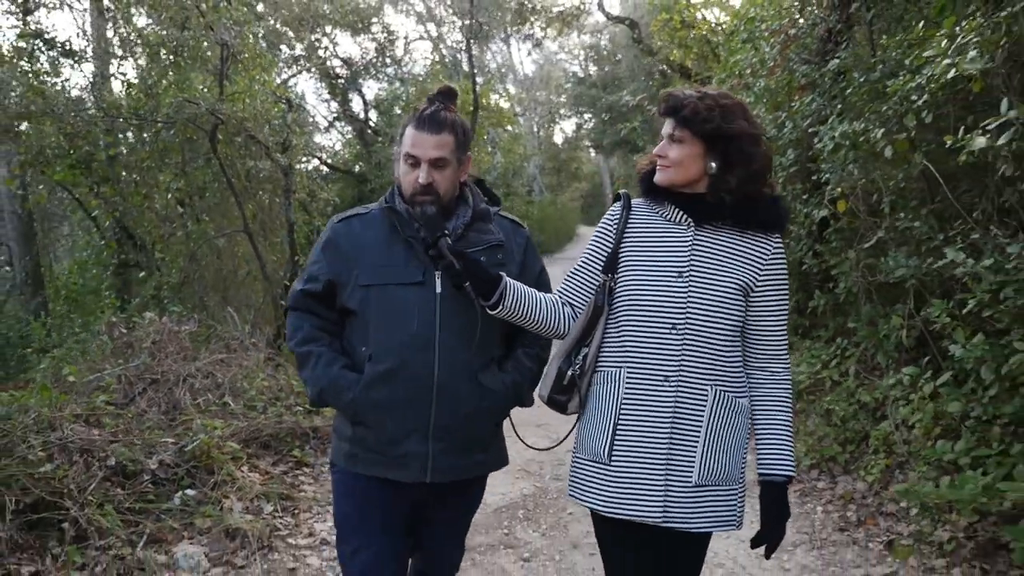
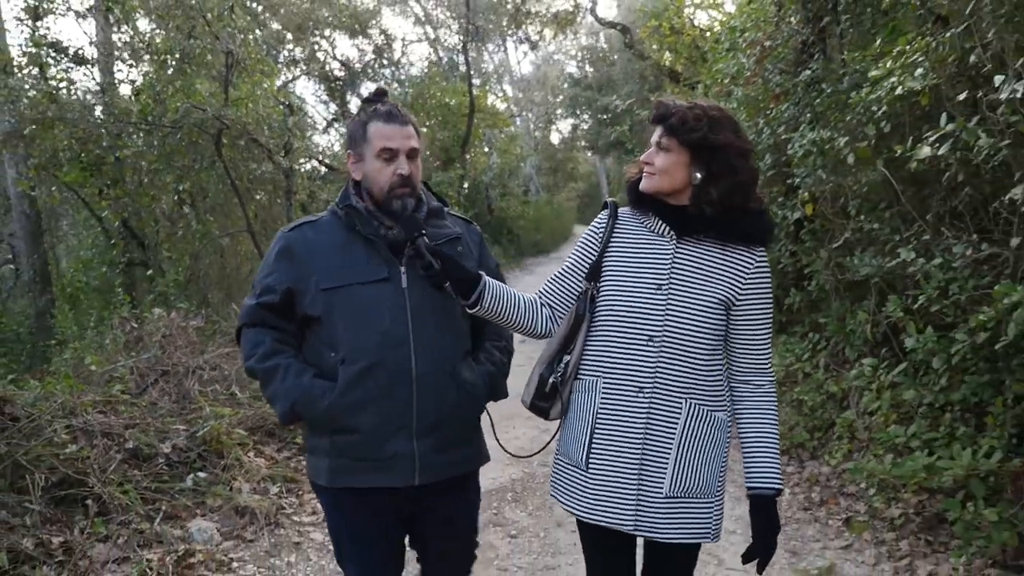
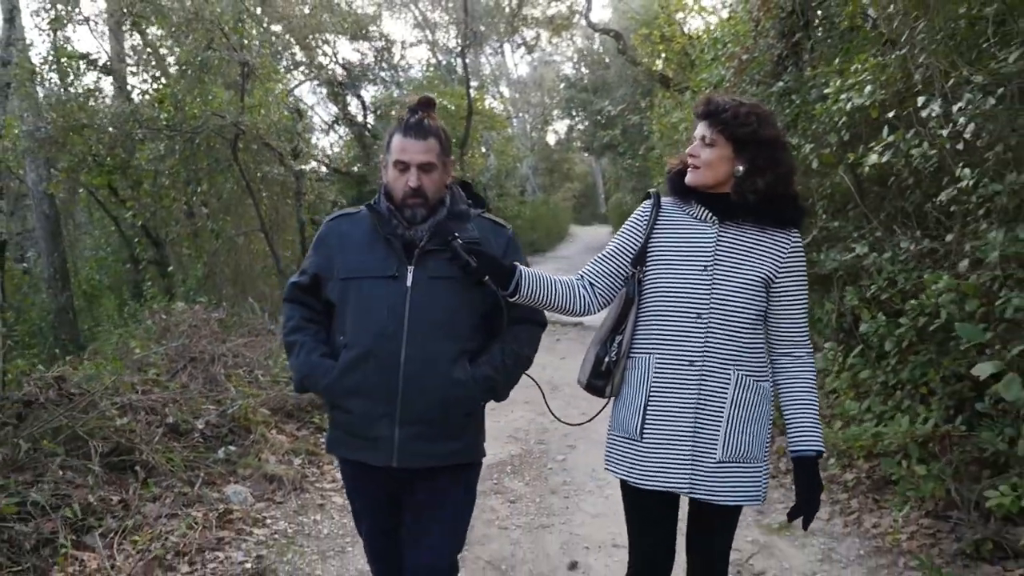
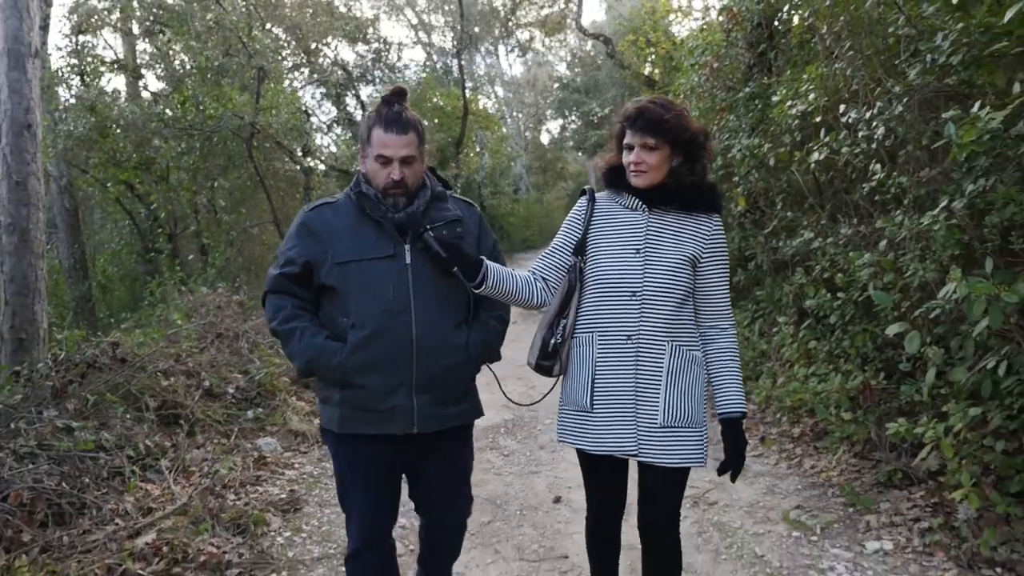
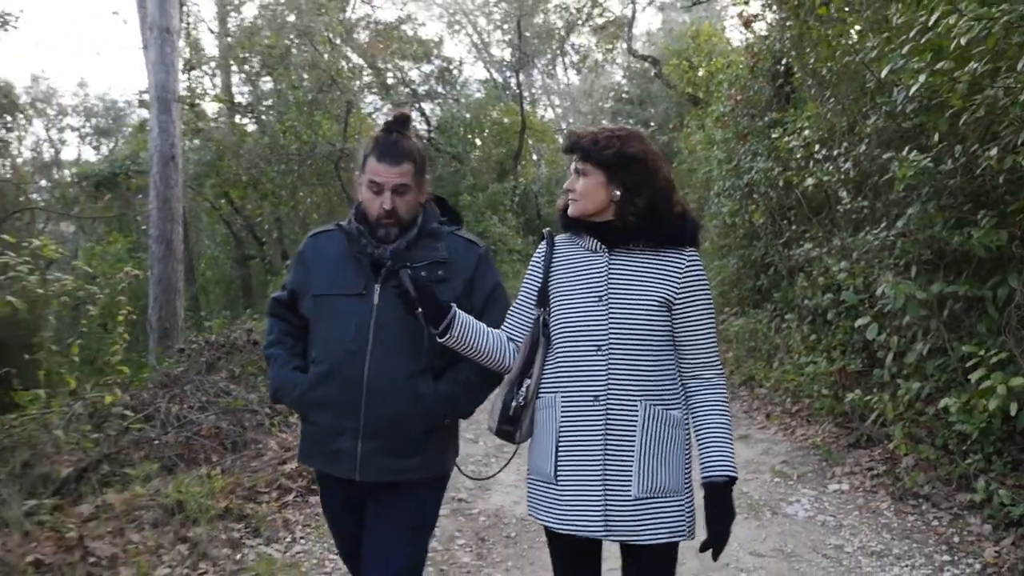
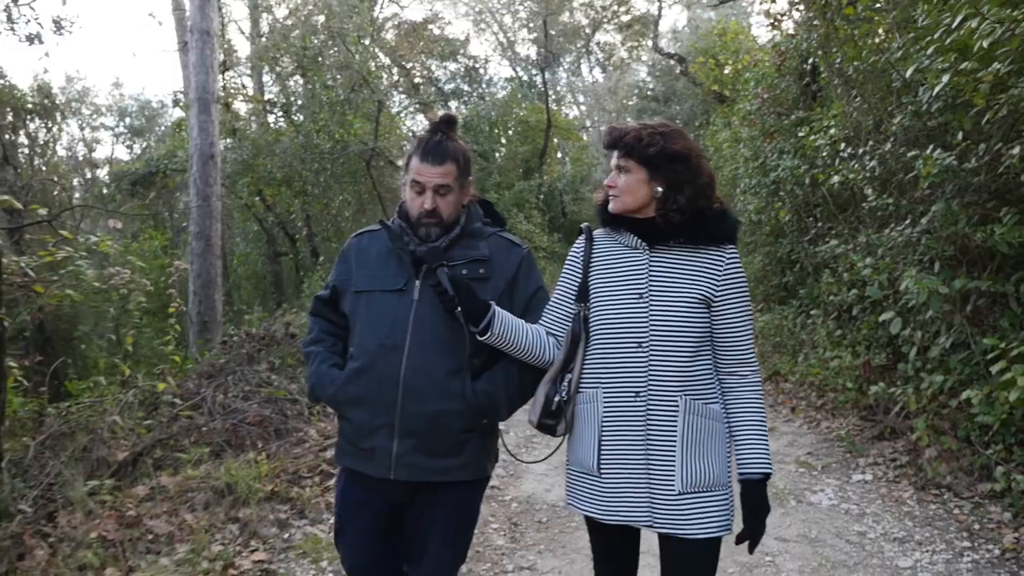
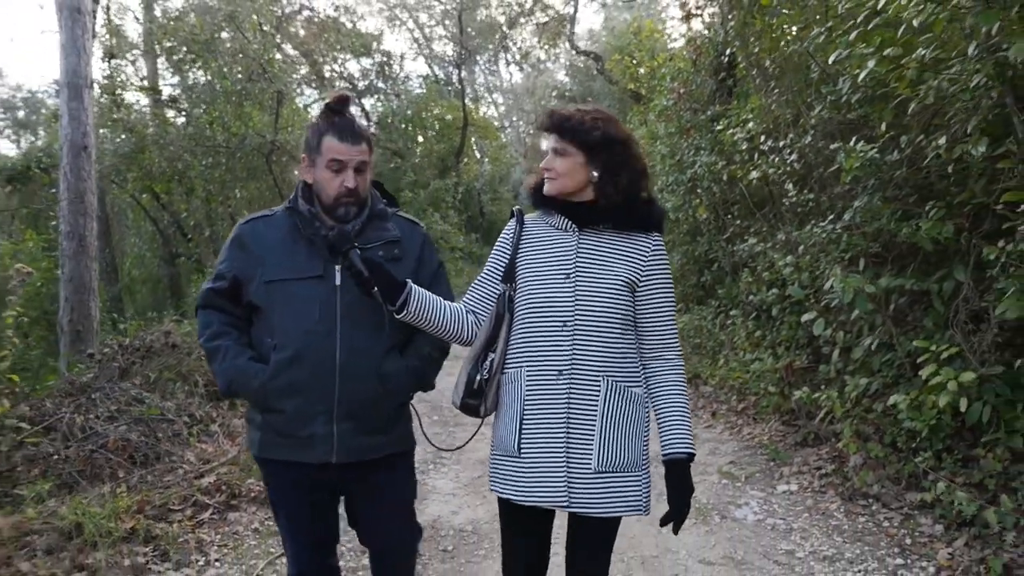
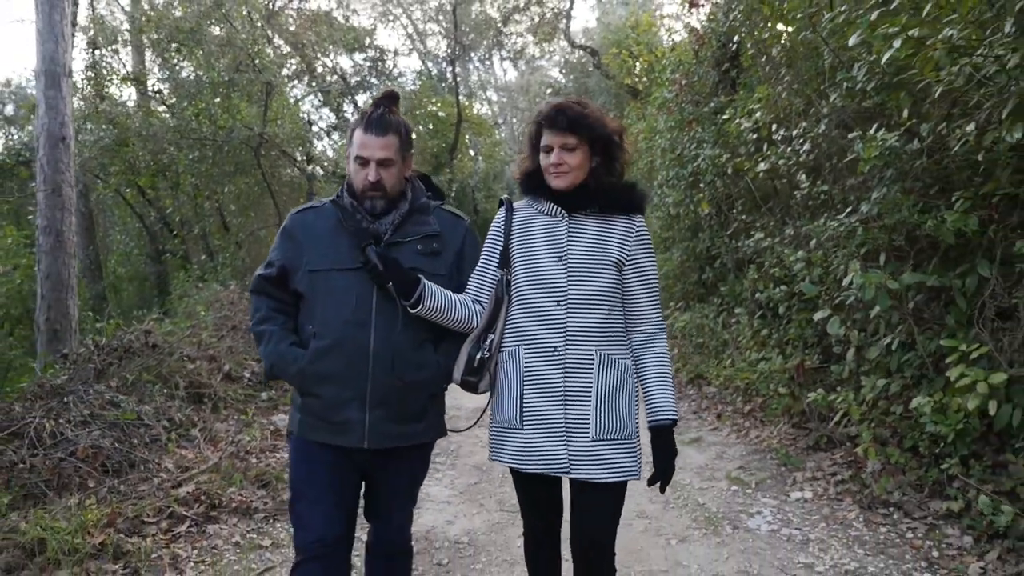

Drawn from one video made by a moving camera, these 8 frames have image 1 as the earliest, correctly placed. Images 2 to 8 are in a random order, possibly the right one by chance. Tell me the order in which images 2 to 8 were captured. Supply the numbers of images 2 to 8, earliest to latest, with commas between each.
2, 3, 4, 8, 7, 5, 6
